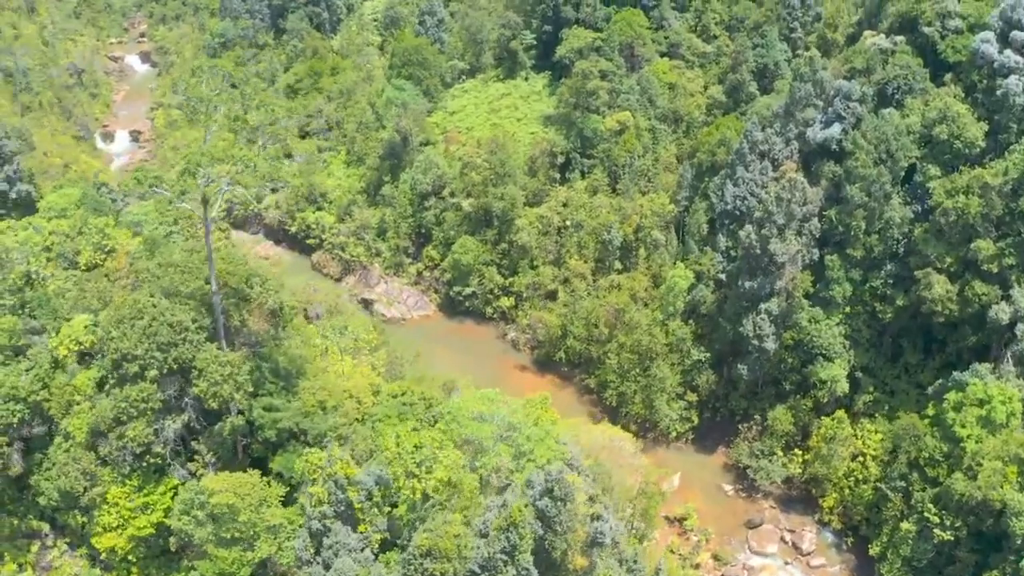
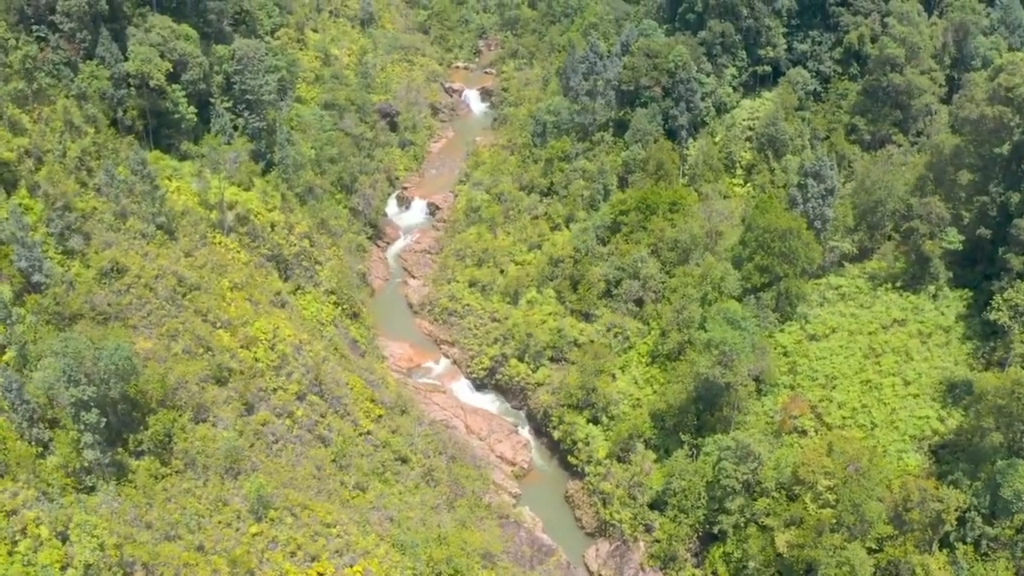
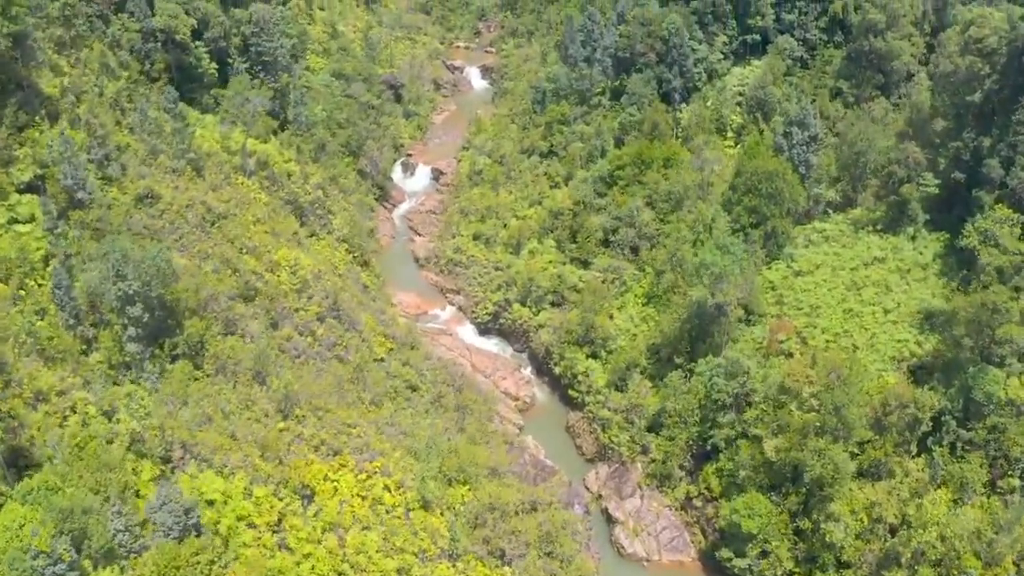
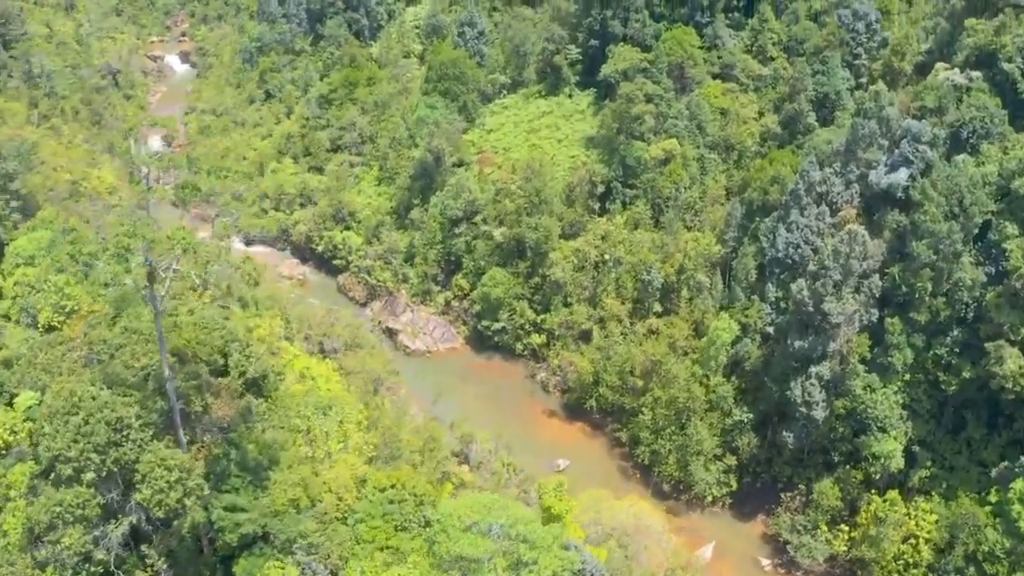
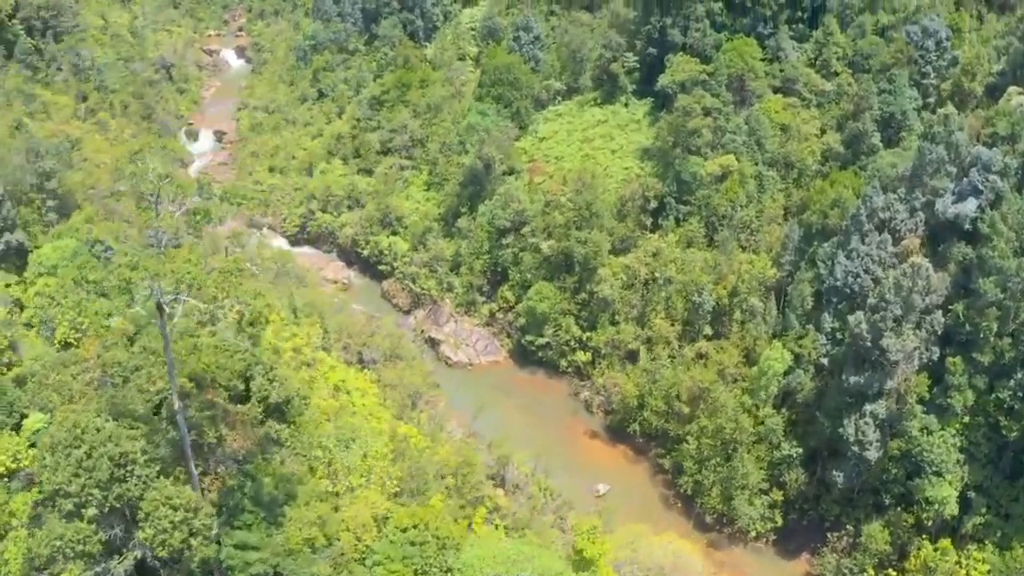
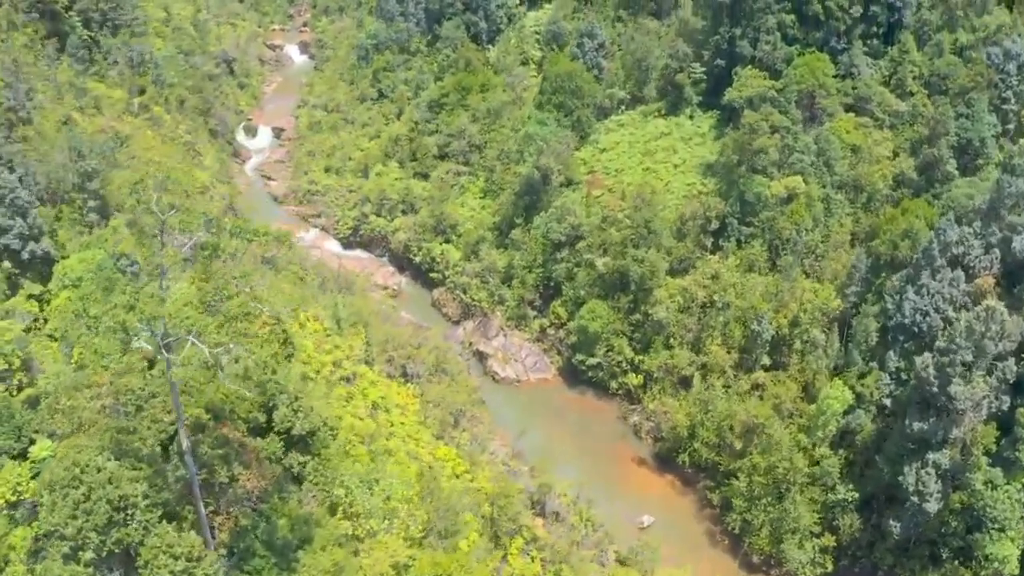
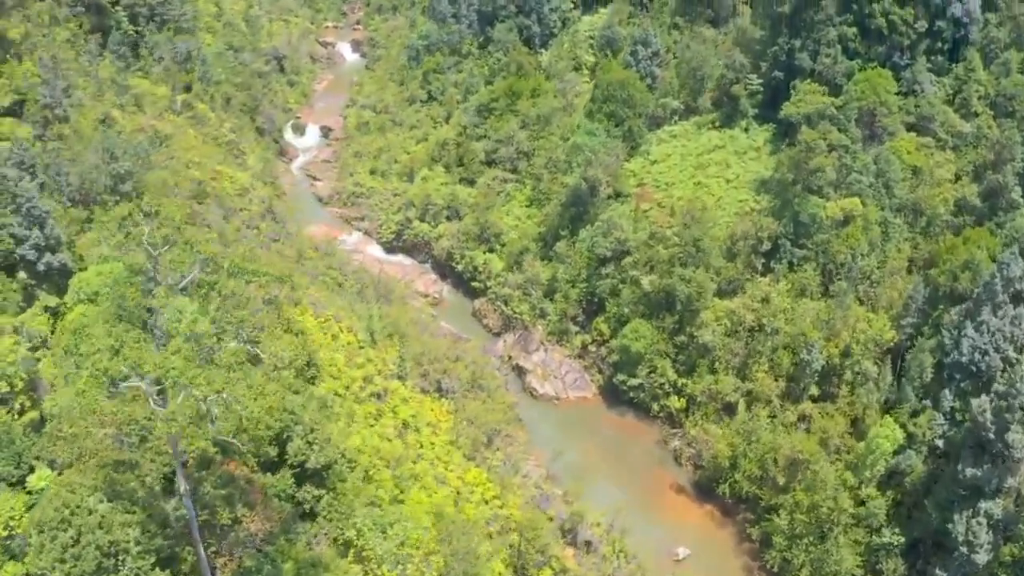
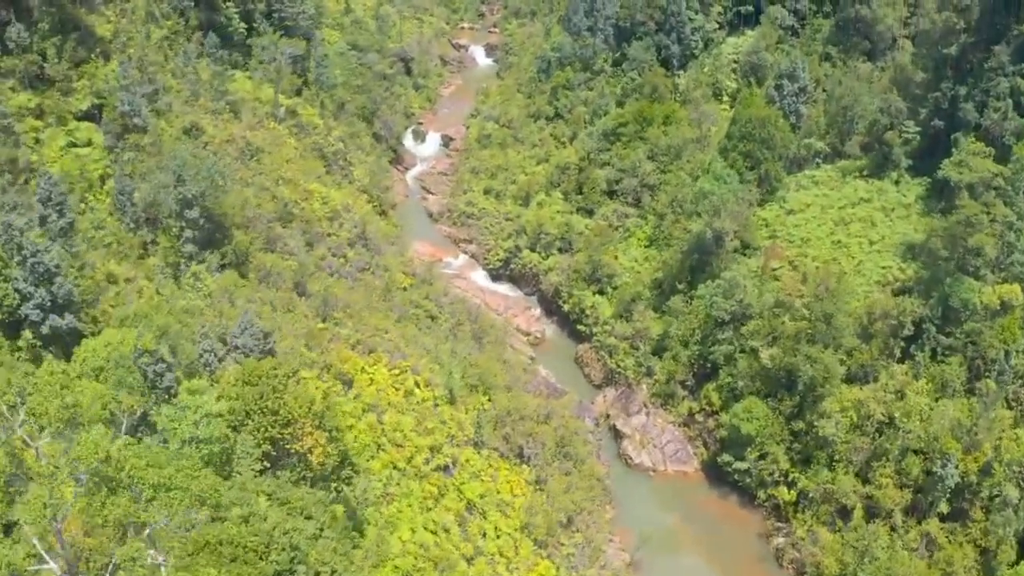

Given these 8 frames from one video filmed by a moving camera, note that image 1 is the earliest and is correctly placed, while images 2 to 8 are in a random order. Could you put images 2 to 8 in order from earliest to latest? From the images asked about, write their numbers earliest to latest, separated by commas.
4, 5, 6, 7, 8, 3, 2
